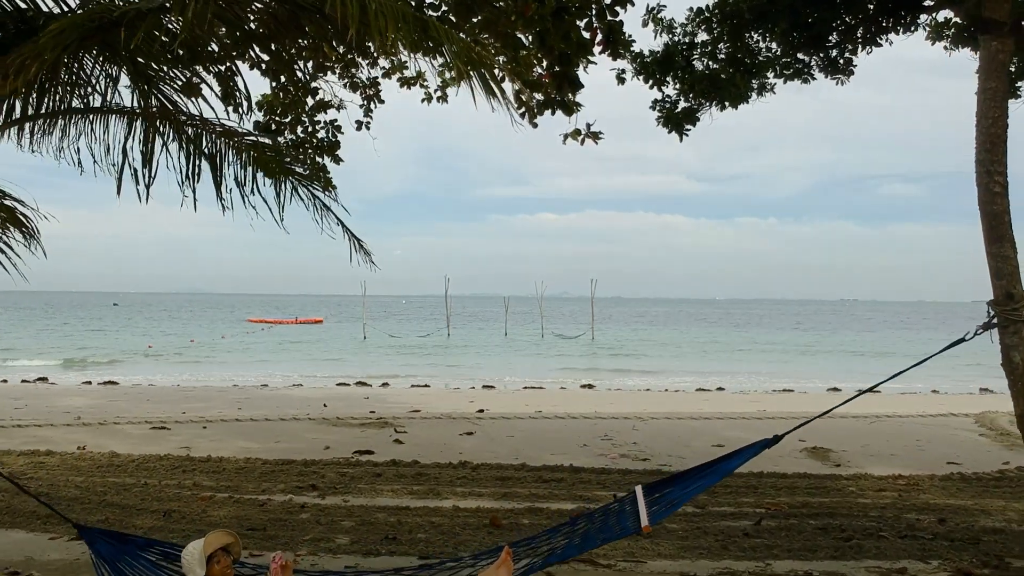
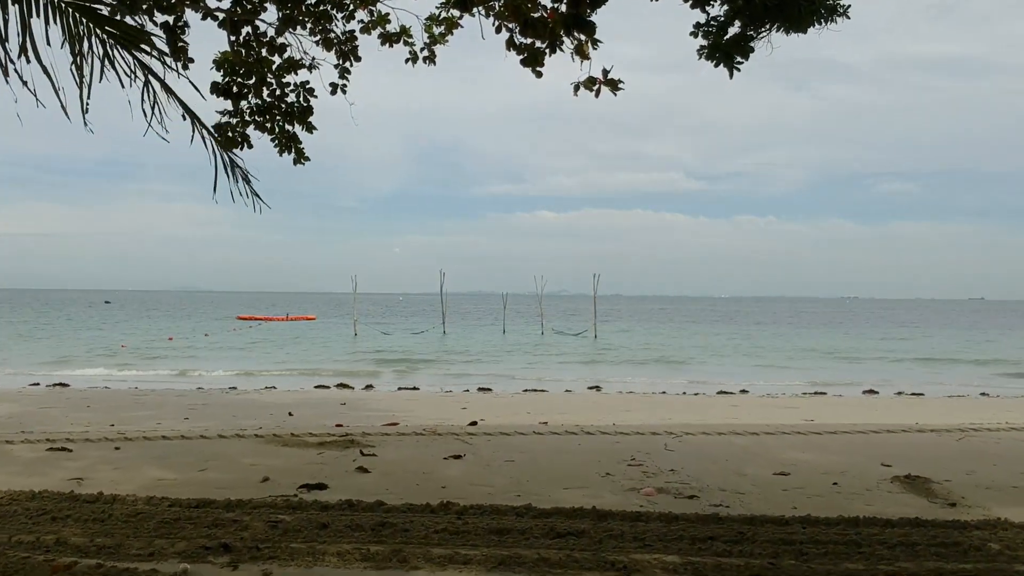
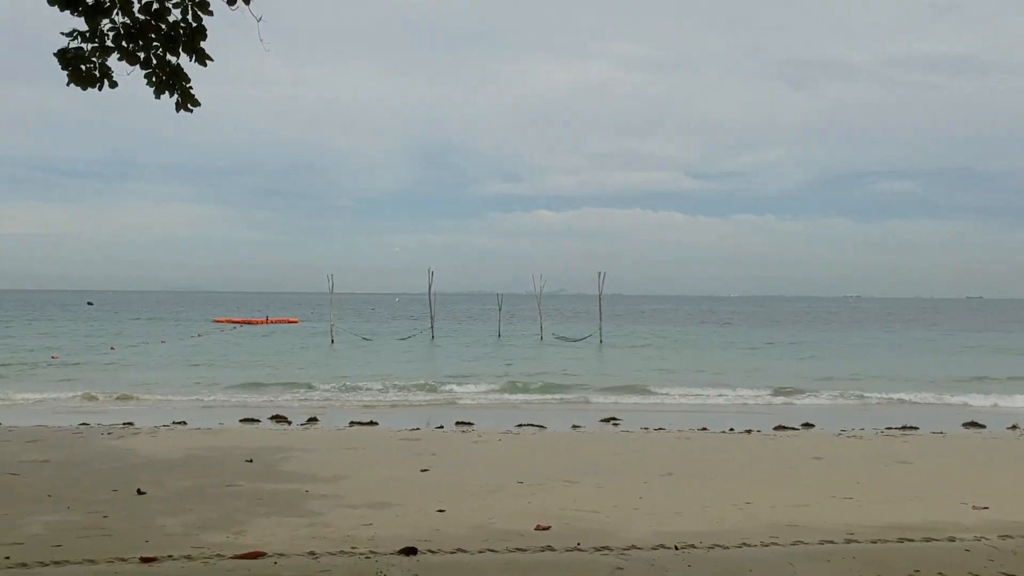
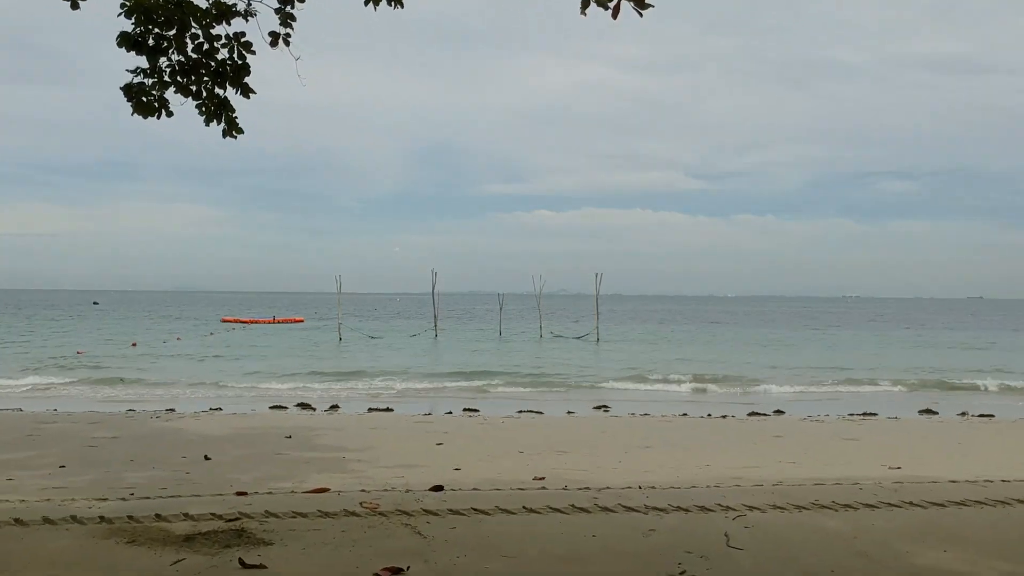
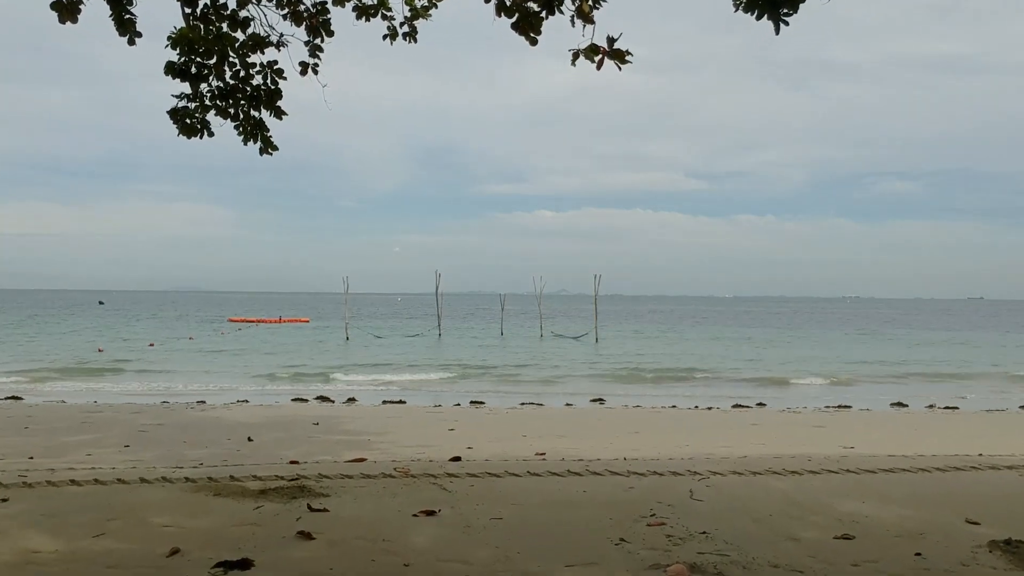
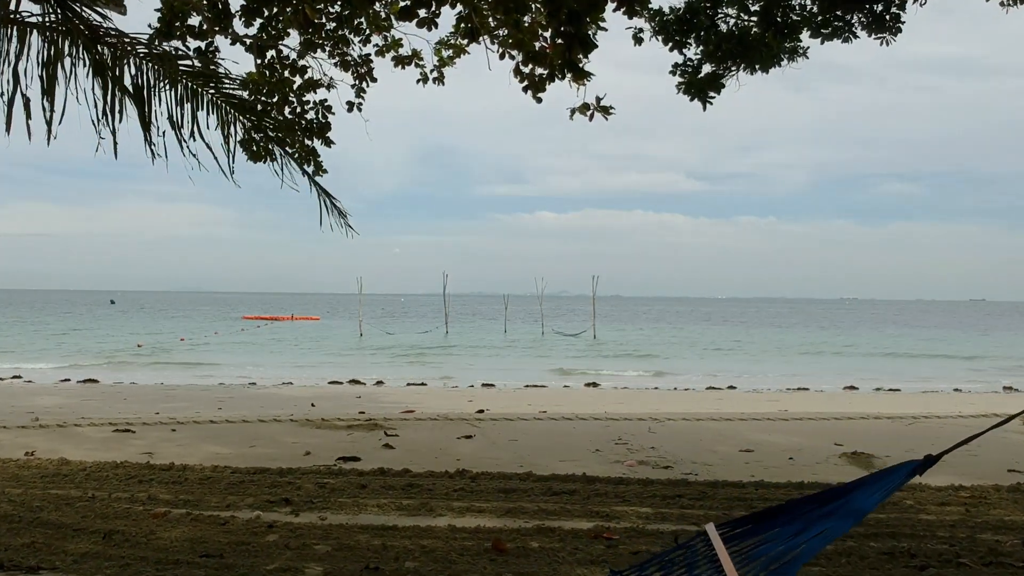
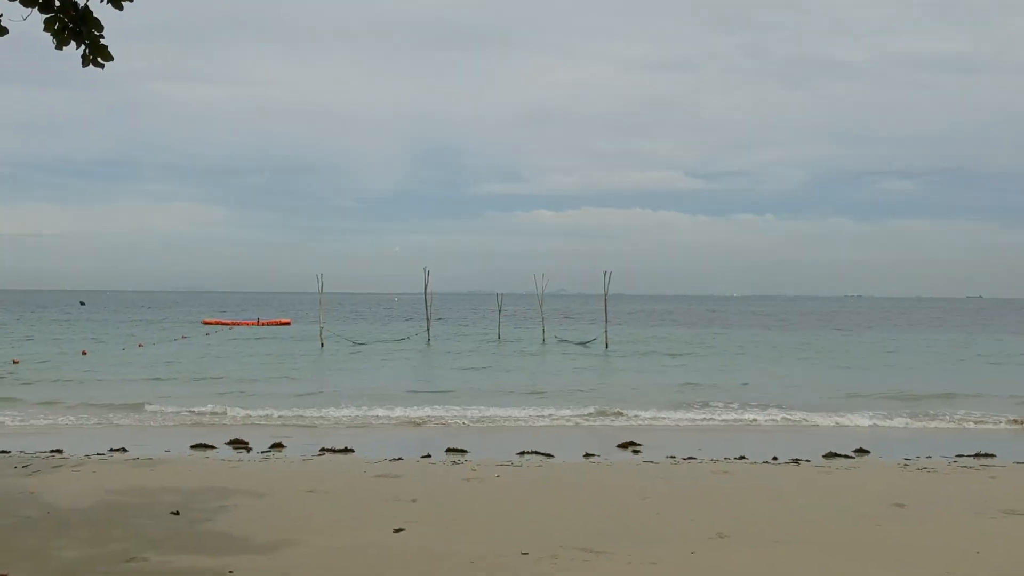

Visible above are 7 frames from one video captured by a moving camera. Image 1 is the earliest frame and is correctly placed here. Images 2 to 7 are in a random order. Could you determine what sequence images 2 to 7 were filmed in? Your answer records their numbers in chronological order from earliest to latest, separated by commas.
6, 2, 5, 4, 3, 7
